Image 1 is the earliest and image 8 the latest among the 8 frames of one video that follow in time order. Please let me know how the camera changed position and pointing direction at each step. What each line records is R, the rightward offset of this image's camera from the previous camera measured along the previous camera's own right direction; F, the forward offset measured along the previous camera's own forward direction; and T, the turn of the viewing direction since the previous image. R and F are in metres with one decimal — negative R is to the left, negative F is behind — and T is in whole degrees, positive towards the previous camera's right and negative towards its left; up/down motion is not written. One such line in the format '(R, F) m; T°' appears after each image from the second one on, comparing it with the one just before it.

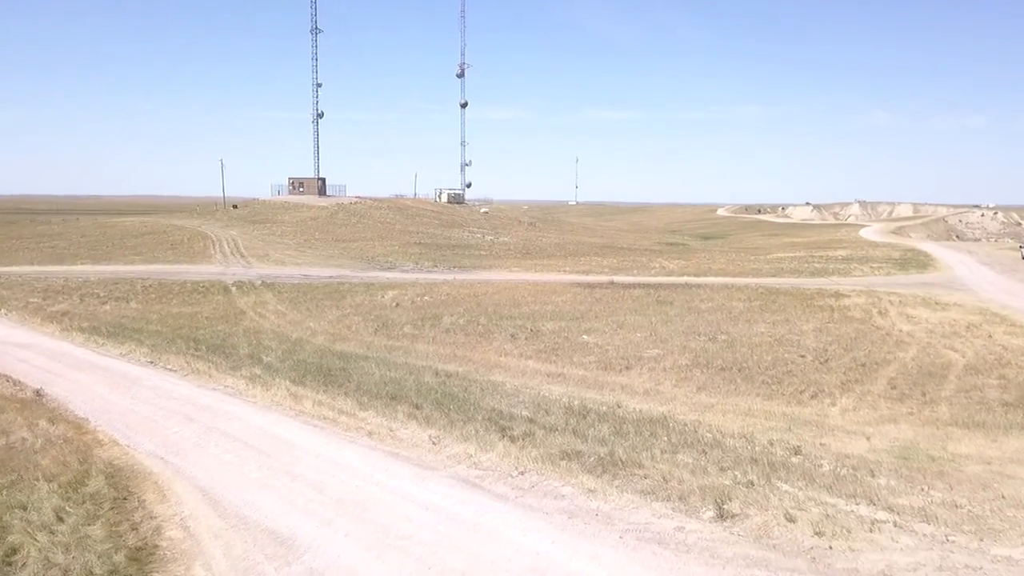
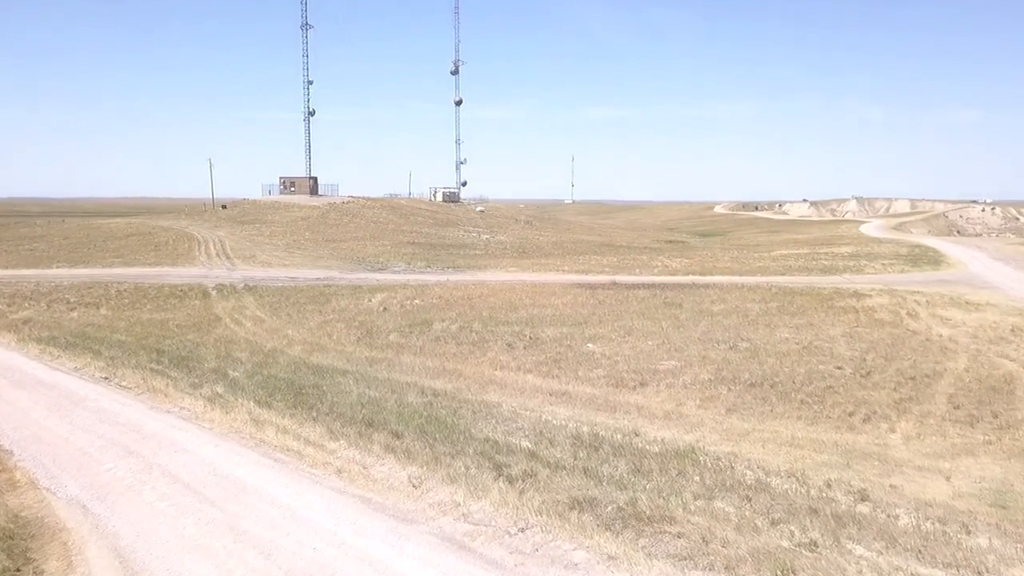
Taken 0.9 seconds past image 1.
(0.0, +2.7) m; 0°
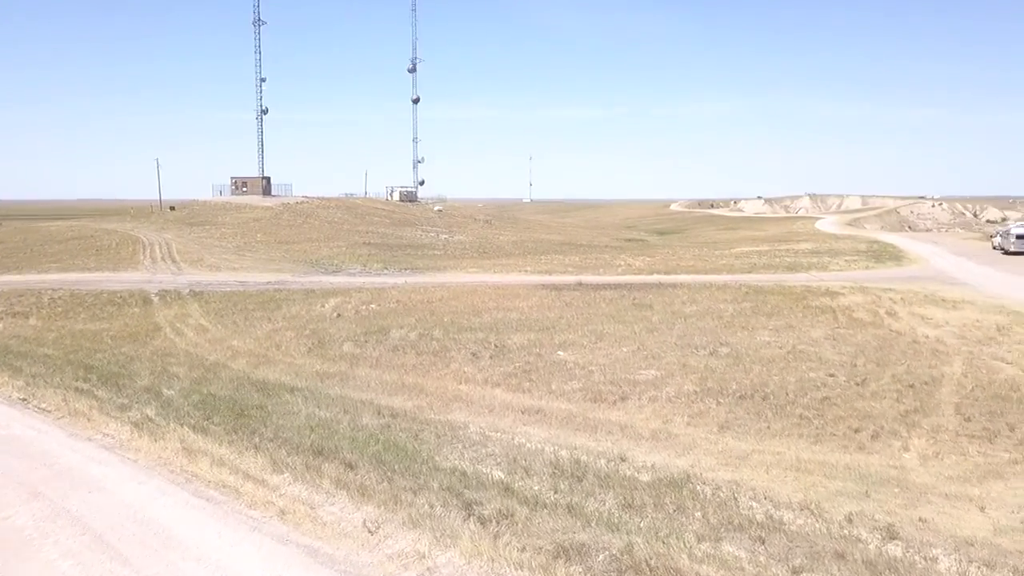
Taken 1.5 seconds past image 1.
(-0.1, +1.8) m; +3°
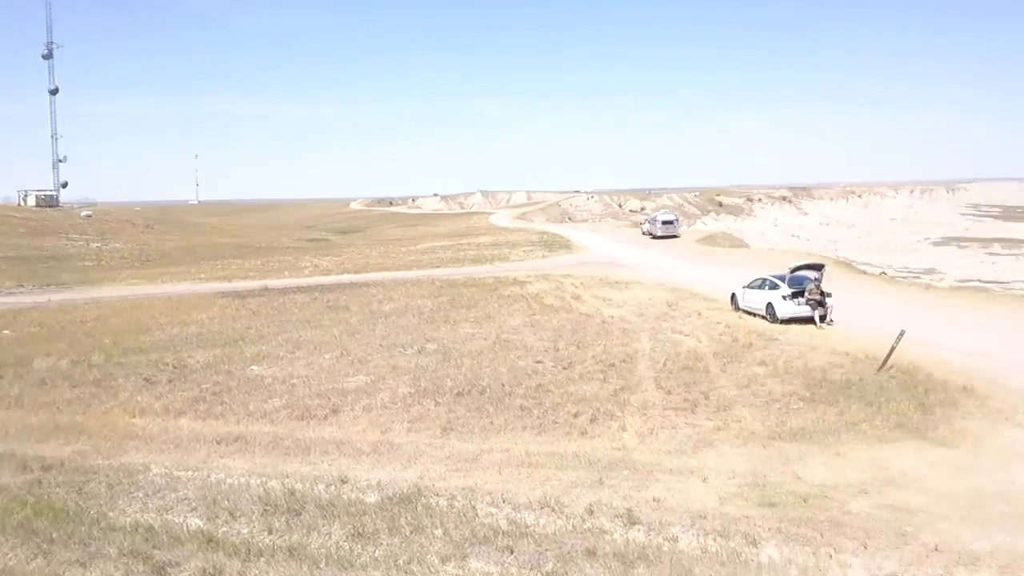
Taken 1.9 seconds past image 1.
(-0.2, +1.4) m; +22°
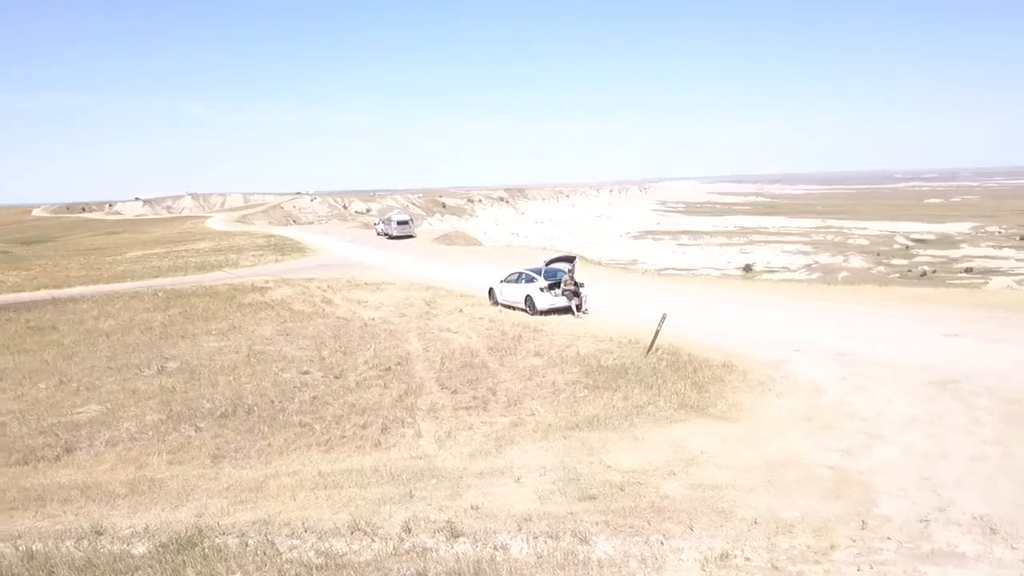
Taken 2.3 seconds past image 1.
(-0.8, +0.9) m; +19°
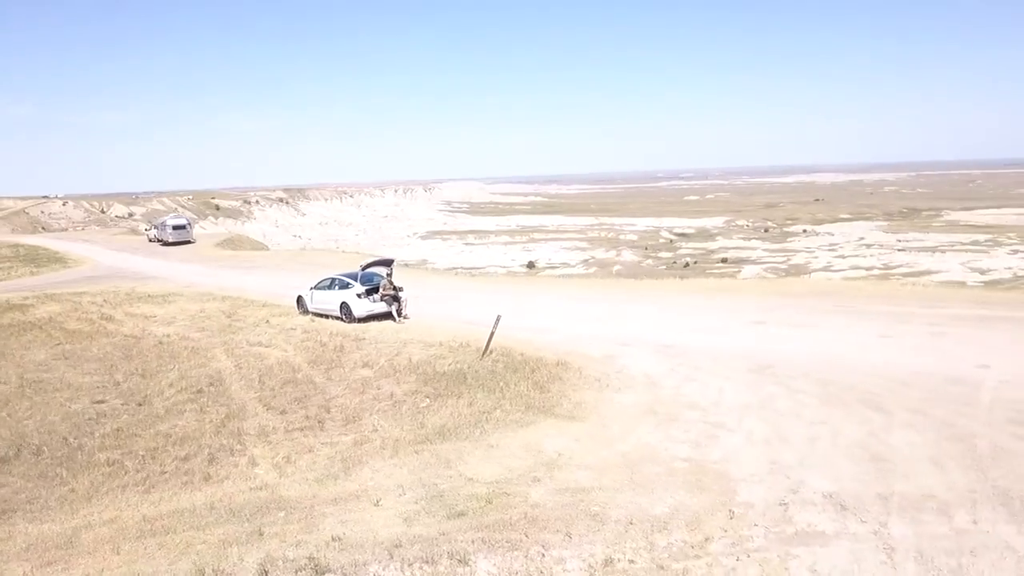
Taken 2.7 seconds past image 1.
(-0.7, +0.6) m; +15°
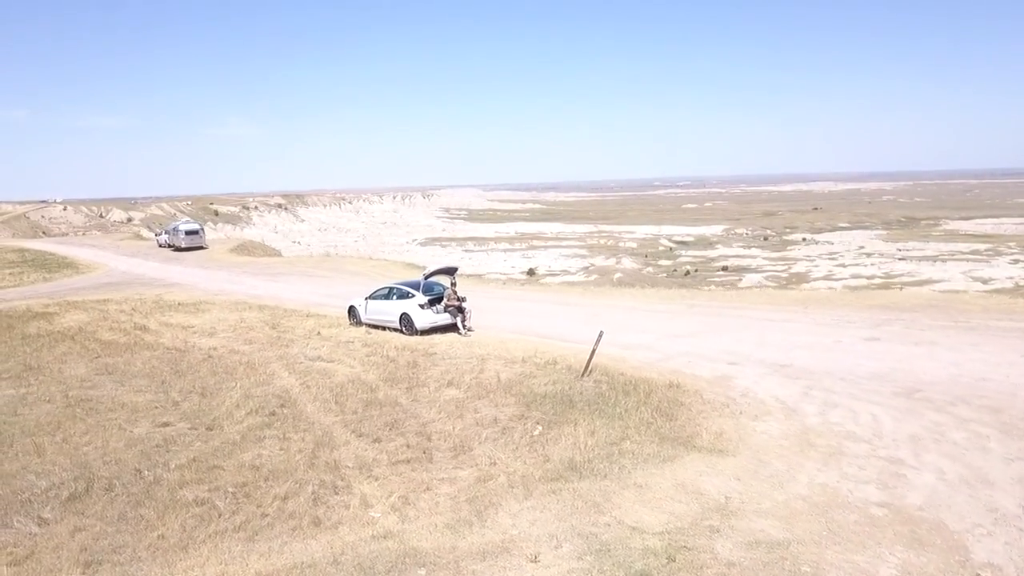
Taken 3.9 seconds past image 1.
(-1.8, +1.4) m; 0°
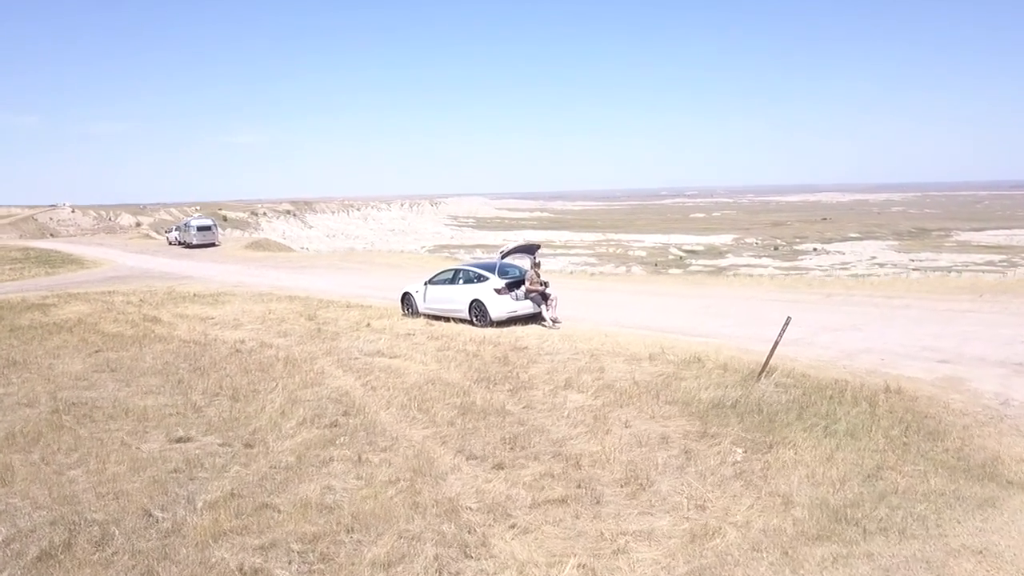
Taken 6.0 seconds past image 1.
(-1.8, +3.7) m; 0°
